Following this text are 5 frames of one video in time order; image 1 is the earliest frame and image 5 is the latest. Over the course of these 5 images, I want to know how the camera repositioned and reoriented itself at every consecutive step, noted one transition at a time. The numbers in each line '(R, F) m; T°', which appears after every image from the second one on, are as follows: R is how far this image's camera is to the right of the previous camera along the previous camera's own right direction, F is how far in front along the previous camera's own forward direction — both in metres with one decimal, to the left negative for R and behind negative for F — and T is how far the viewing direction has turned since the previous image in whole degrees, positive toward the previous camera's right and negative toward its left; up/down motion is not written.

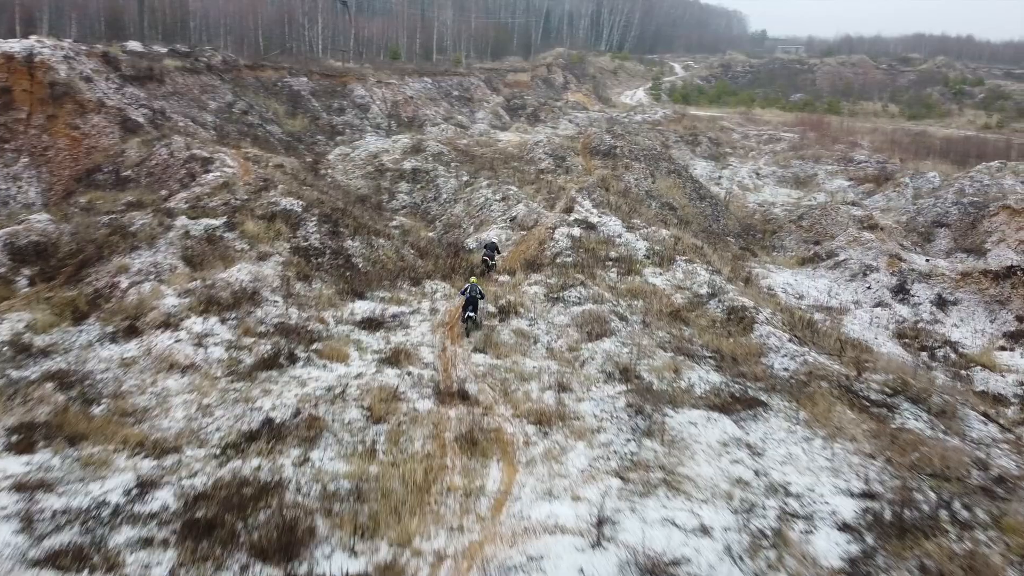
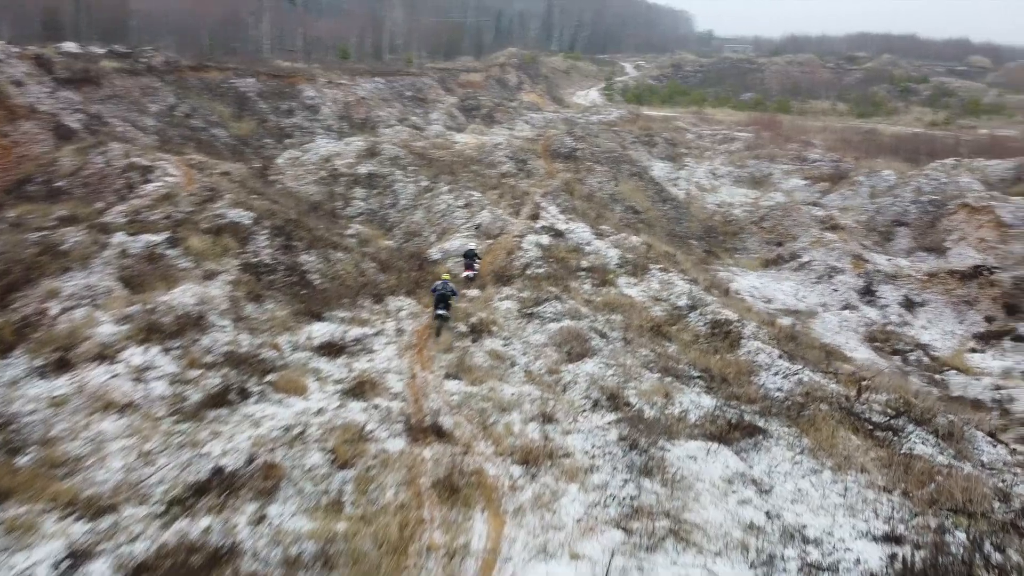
(-0.2, +0.8) m; +3°
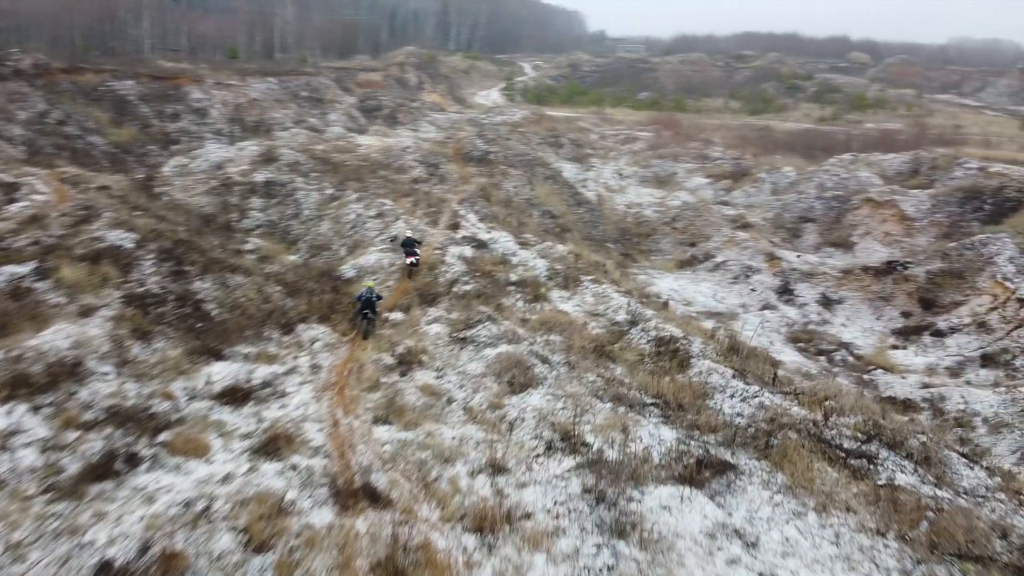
(-0.3, +1.0) m; +7°
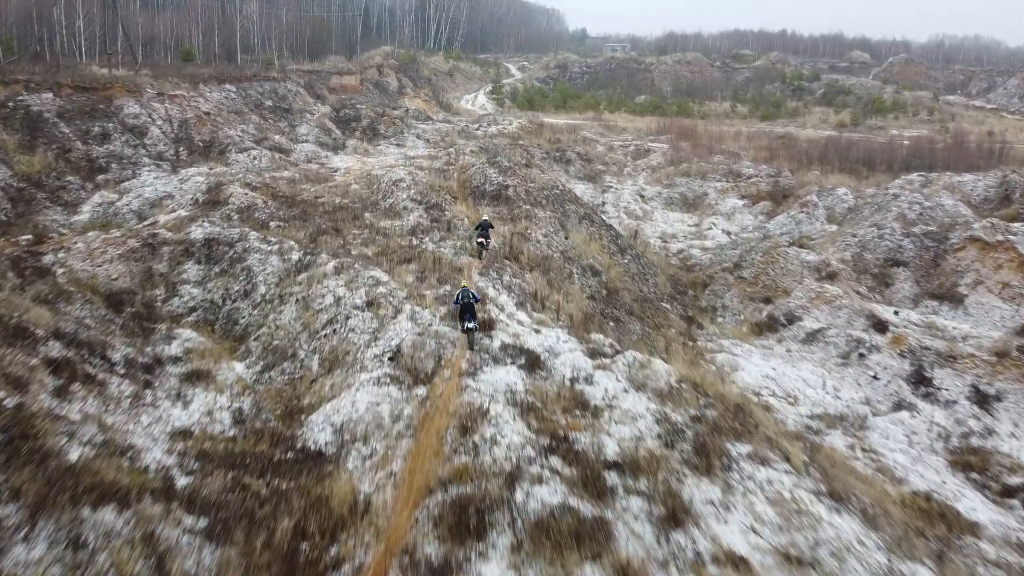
(-1.1, +5.6) m; +2°
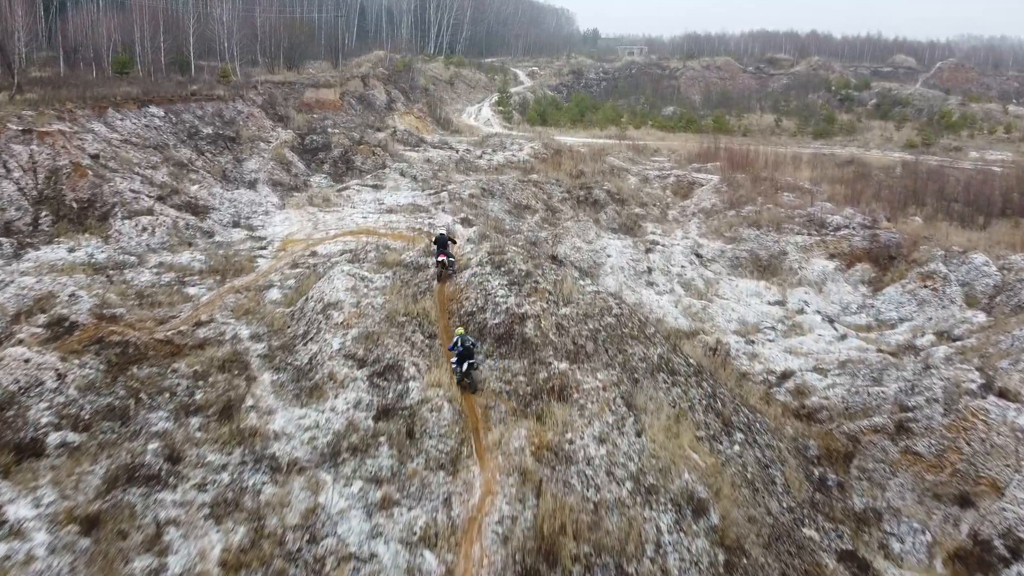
(-0.2, +7.9) m; 0°
